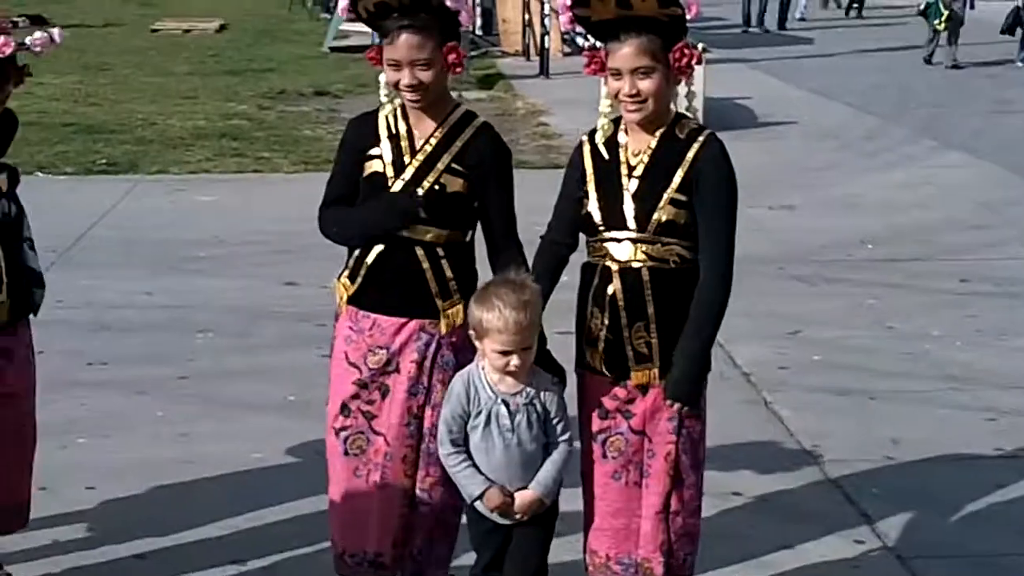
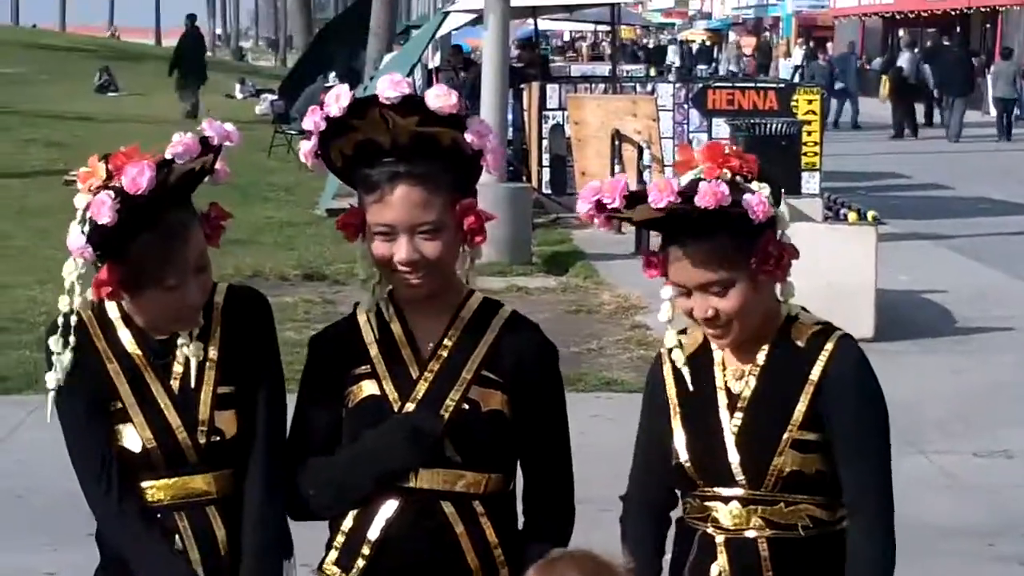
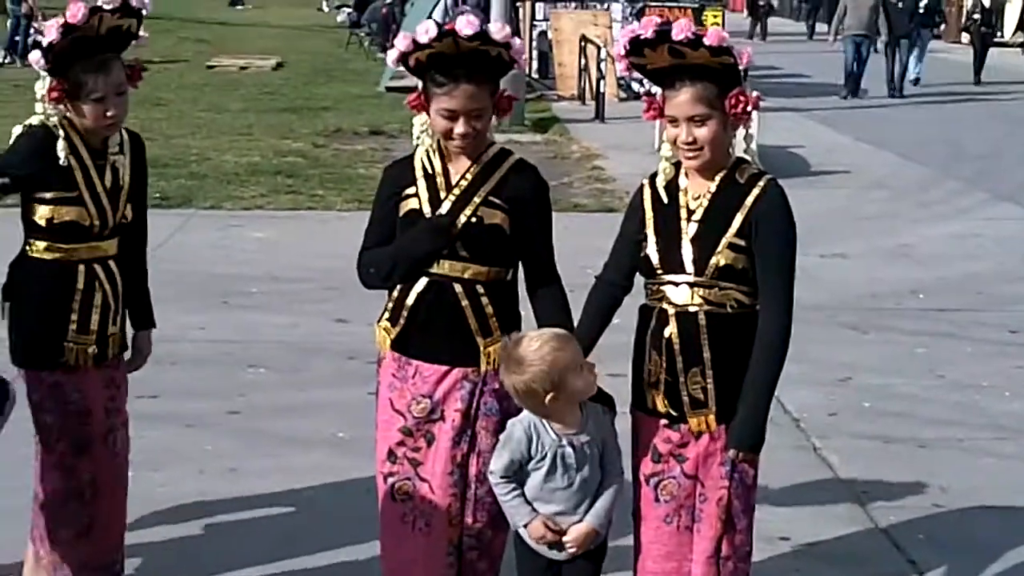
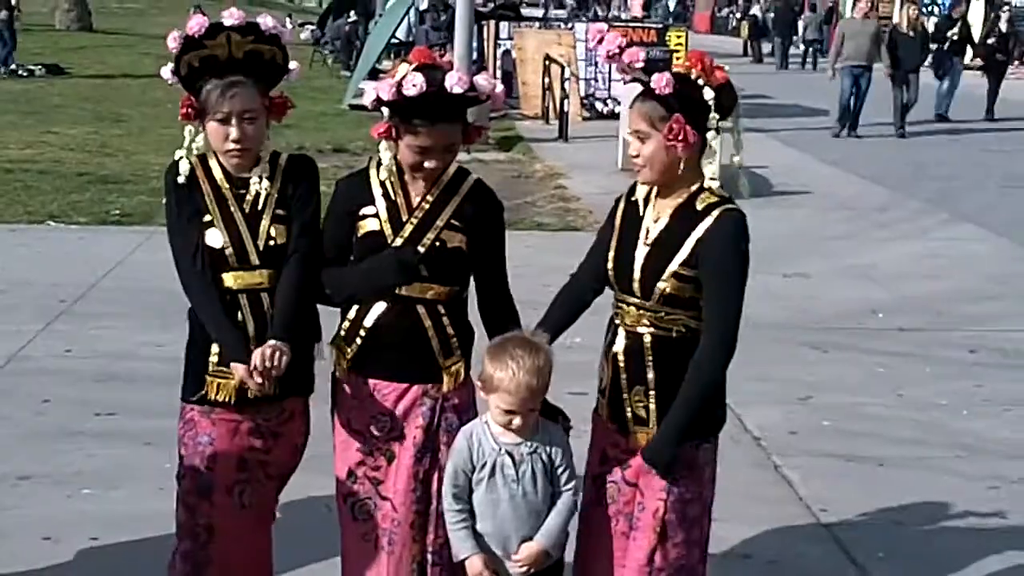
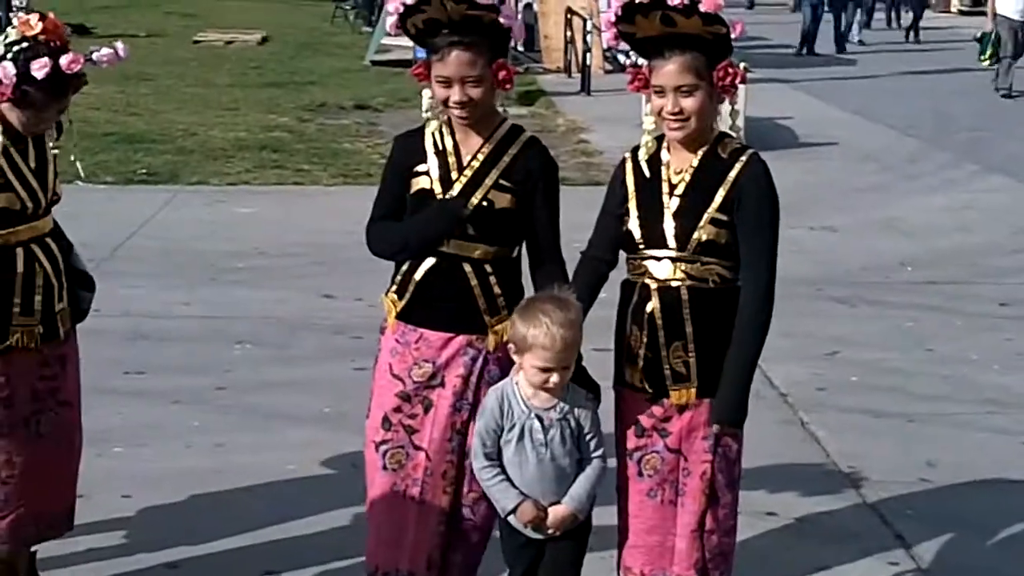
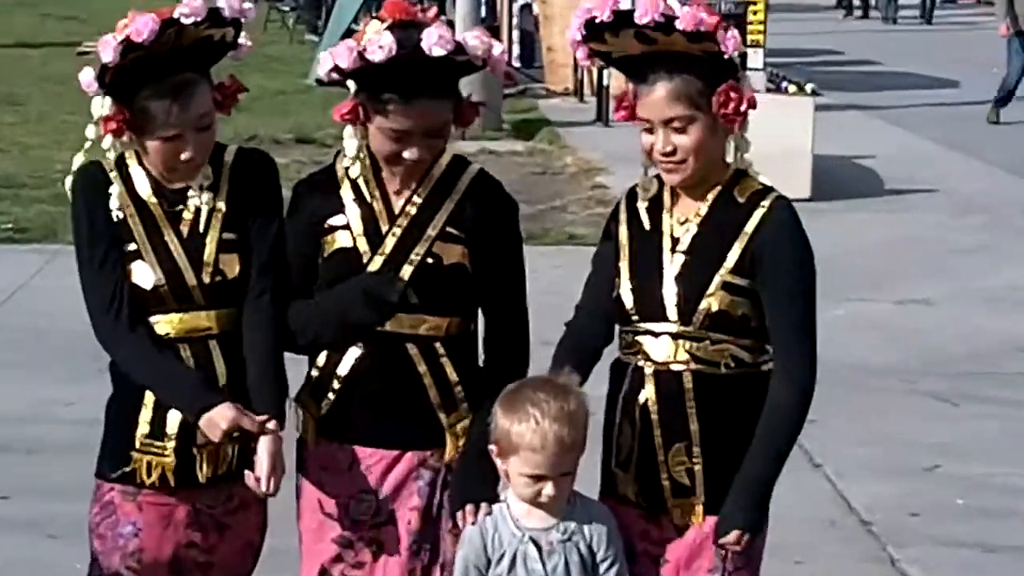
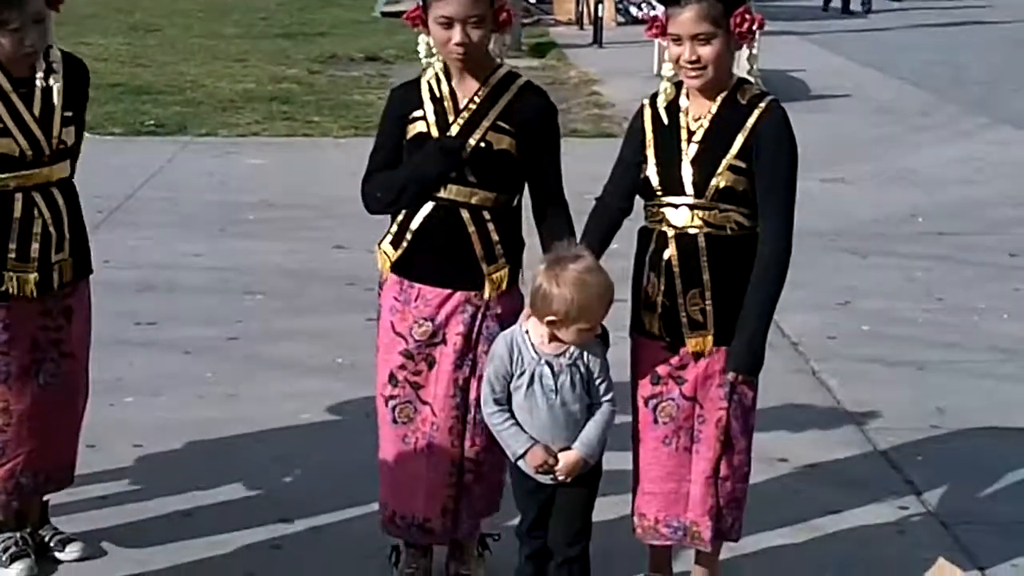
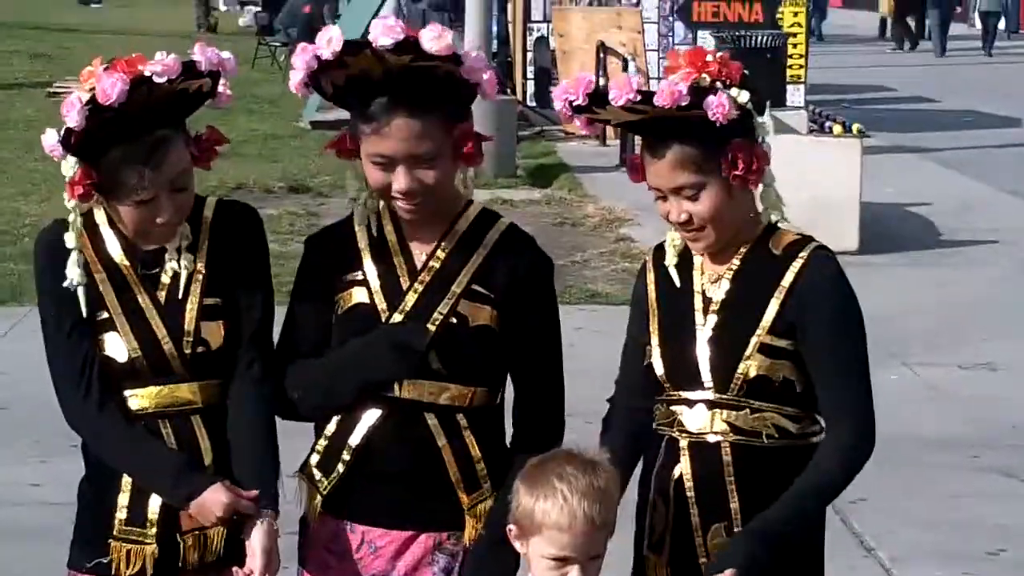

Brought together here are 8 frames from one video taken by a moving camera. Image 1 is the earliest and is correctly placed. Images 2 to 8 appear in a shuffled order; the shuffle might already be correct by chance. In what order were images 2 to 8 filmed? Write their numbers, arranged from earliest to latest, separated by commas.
5, 7, 3, 4, 6, 8, 2
